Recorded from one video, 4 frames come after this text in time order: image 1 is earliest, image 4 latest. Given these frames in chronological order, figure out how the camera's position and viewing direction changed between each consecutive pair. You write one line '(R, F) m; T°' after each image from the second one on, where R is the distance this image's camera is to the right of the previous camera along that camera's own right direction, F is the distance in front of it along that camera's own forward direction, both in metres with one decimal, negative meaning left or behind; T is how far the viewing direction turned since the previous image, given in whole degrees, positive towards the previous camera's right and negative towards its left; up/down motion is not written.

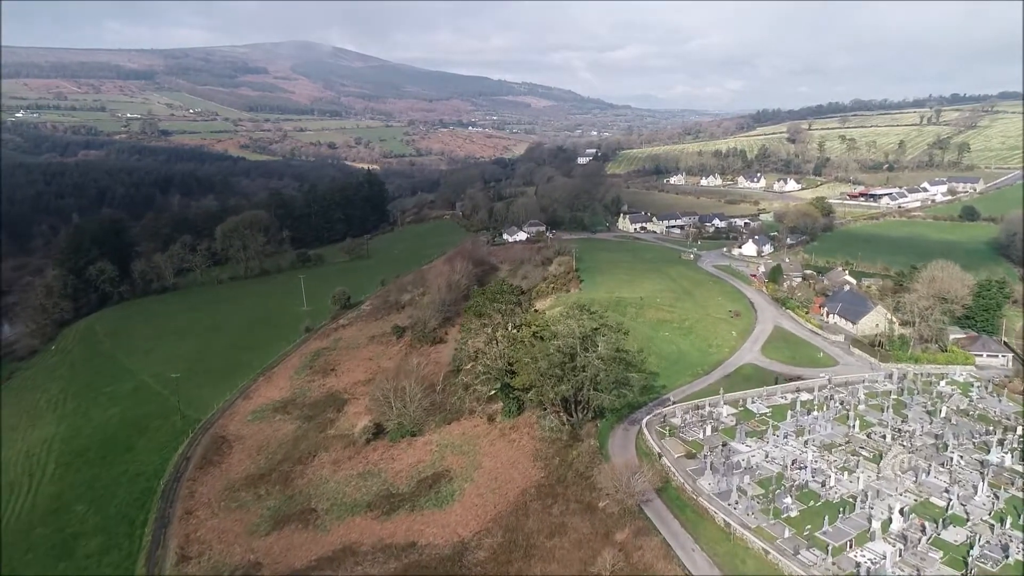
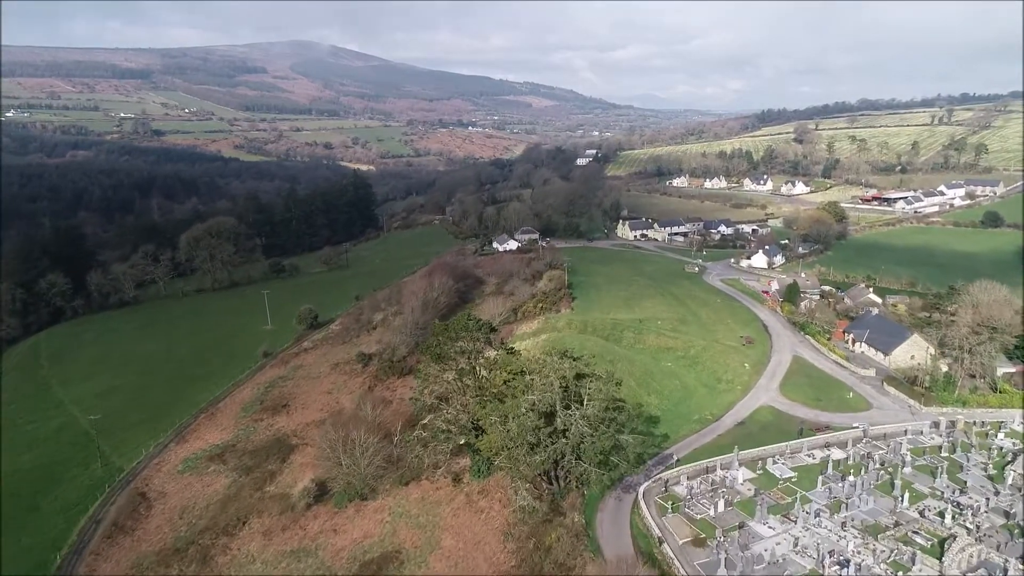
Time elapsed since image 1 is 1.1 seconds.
(+1.0, +4.2) m; 0°
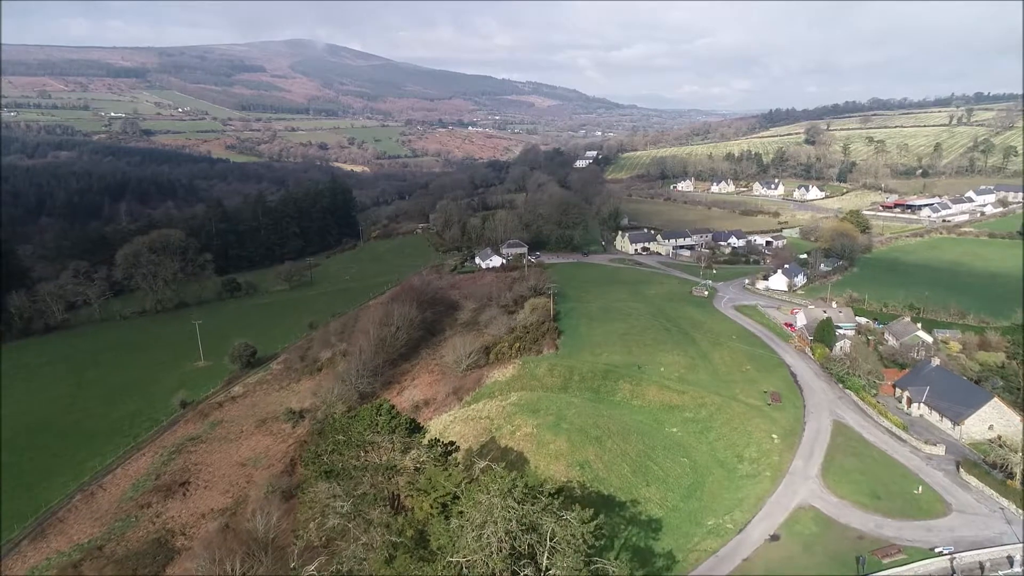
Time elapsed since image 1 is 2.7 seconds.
(+1.4, +6.1) m; 0°
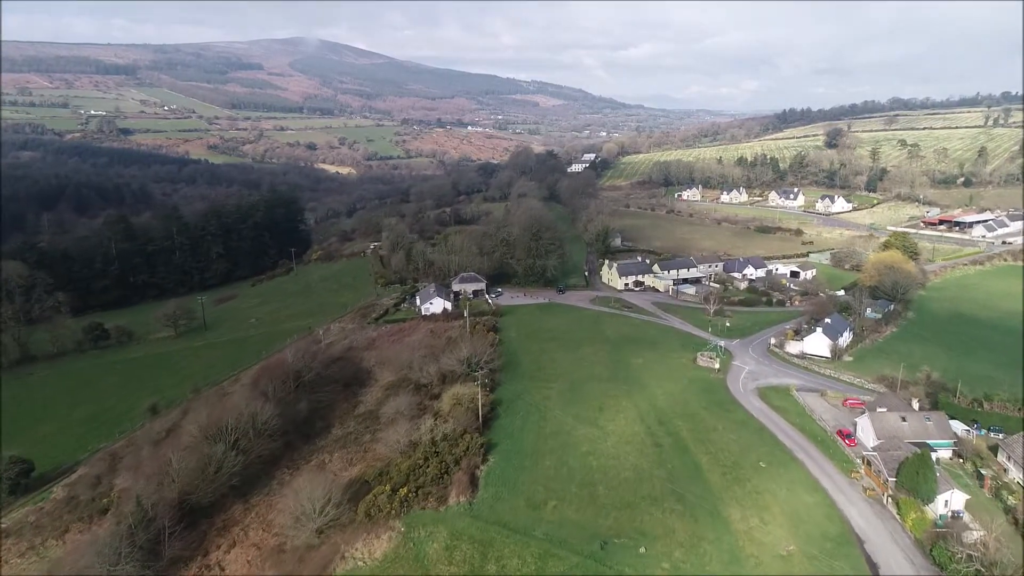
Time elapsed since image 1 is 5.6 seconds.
(+3.2, +11.1) m; -1°
